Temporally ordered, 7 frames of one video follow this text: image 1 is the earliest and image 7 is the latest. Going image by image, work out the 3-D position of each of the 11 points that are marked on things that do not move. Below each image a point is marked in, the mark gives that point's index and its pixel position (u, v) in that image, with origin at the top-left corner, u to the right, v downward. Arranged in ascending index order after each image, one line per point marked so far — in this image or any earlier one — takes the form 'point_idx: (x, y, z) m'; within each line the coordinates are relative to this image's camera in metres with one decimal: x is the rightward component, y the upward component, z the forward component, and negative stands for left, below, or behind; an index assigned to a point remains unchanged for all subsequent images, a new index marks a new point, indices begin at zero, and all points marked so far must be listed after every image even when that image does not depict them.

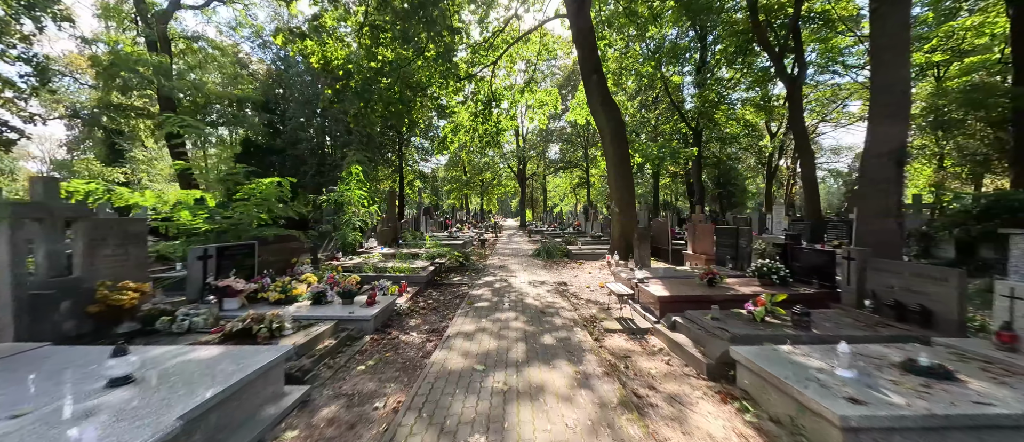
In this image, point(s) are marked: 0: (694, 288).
0: (+3.1, -1.1, +5.0) m
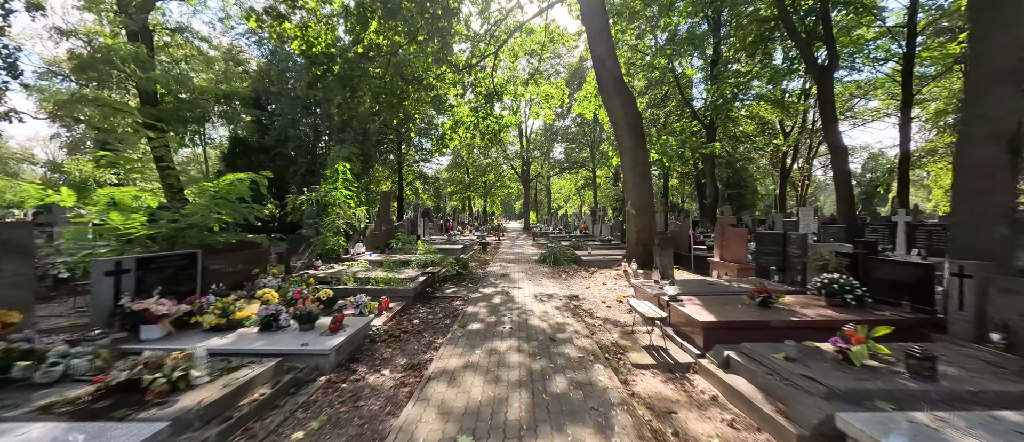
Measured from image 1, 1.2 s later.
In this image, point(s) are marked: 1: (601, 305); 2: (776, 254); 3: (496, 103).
0: (+3.1, -1.2, +3.9) m
1: (+1.8, -1.7, +5.8) m
2: (+5.0, -0.6, +5.6) m
3: (-0.8, +5.5, +13.8) m
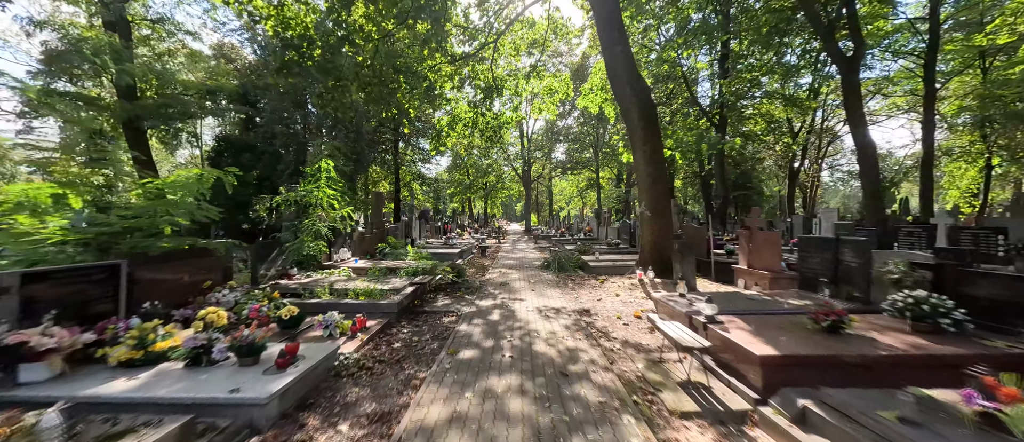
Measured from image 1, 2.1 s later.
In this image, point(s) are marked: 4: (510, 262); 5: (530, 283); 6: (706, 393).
0: (+3.1, -1.2, +3.1) m
1: (+1.8, -1.7, +5.0) m
2: (+5.0, -0.7, +4.7) m
3: (-0.8, +5.4, +13.0) m
4: (-0.1, -1.8, +12.4) m
5: (+0.5, -1.7, +7.9) m
6: (+2.0, -1.8, +3.0) m
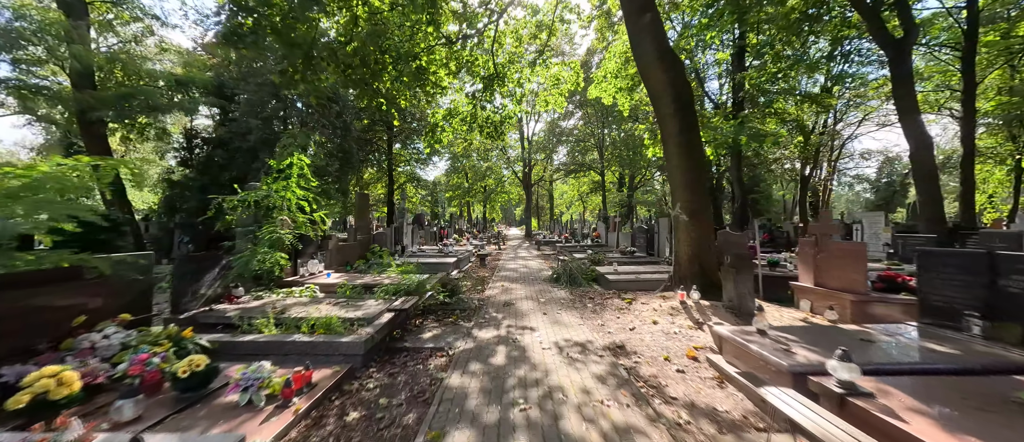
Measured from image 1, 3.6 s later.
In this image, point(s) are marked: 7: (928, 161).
0: (+3.3, -1.3, +1.7) m
1: (+1.9, -1.8, +3.6) m
2: (+5.2, -0.8, +3.4) m
3: (-0.7, +5.2, +11.8) m
4: (0.0, -2.0, +11.1) m
5: (+0.6, -1.8, +6.5) m
6: (+2.1, -1.8, +1.6) m
7: (+12.7, +1.9, +8.9) m
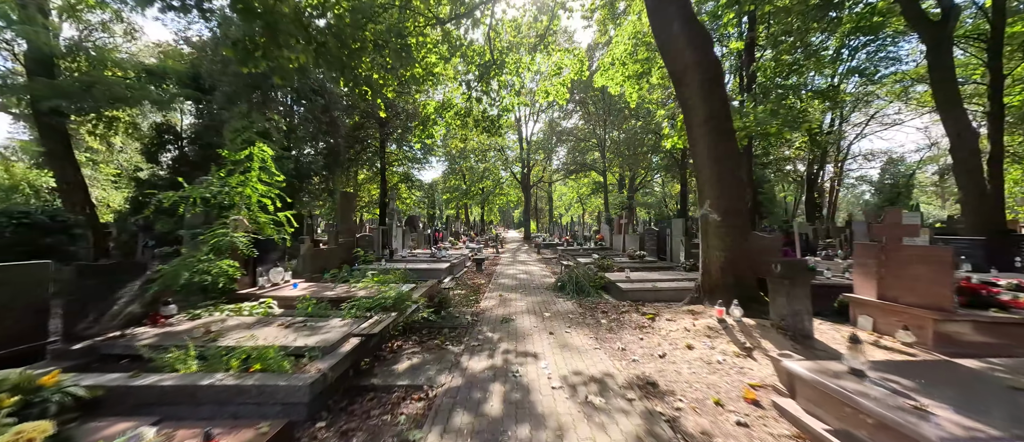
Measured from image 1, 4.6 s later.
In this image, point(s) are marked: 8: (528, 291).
0: (+3.3, -1.3, +0.8) m
1: (+1.9, -1.8, +2.6) m
2: (+5.2, -0.7, +2.5) m
3: (-0.7, +5.1, +10.8) m
4: (0.0, -2.0, +10.1) m
5: (+0.6, -1.8, +5.5) m
6: (+2.1, -1.8, +0.7) m
7: (+12.7, +1.8, +8.1) m
8: (+0.5, -1.9, +8.3) m
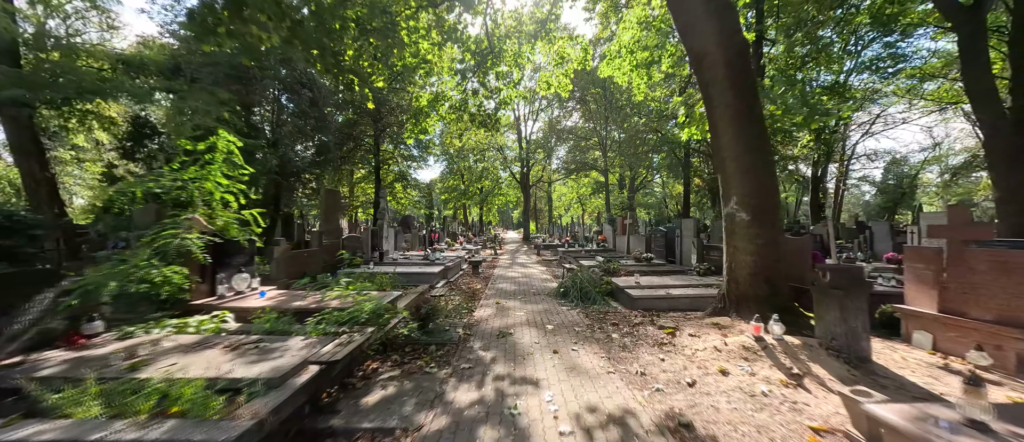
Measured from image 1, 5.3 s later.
0: (+3.3, -1.2, +0.1) m
1: (+1.9, -1.8, +1.9) m
2: (+5.1, -0.7, +1.8) m
3: (-0.8, +5.1, +10.2) m
4: (-0.1, -2.0, +9.4) m
5: (+0.5, -1.8, +4.8) m
6: (+2.1, -1.8, 0.0) m
7: (+12.6, +1.8, +7.4) m
8: (+0.4, -1.9, +7.6) m
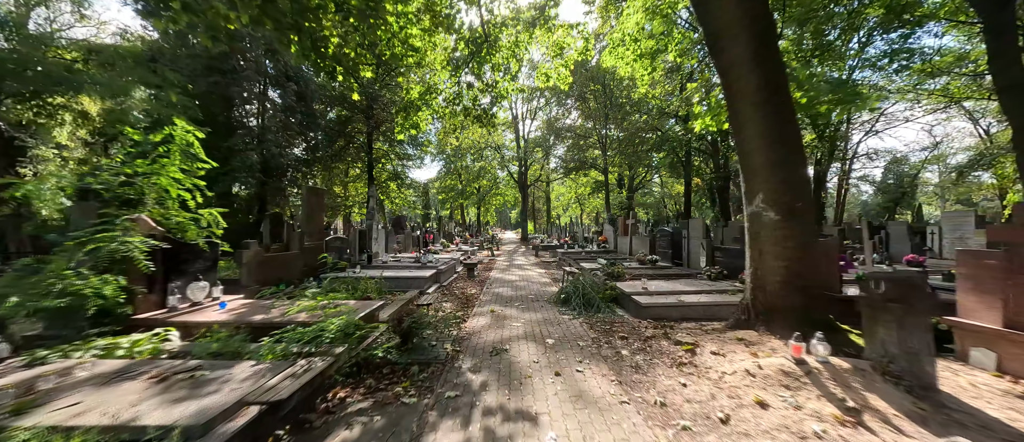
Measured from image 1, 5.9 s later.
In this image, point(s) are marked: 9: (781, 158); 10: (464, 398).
0: (+3.2, -1.2, -0.4) m
1: (+1.8, -1.8, +1.4) m
2: (+5.1, -0.7, +1.3) m
3: (-0.9, +5.1, +9.6) m
4: (-0.2, -2.0, +8.8) m
5: (+0.5, -1.8, +4.3) m
6: (+2.1, -1.8, -0.5) m
7: (+12.5, +1.8, +6.9) m
8: (+0.3, -2.0, +7.0) m
9: (+3.6, +0.9, +3.9) m
10: (-0.4, -1.8, +3.0) m
